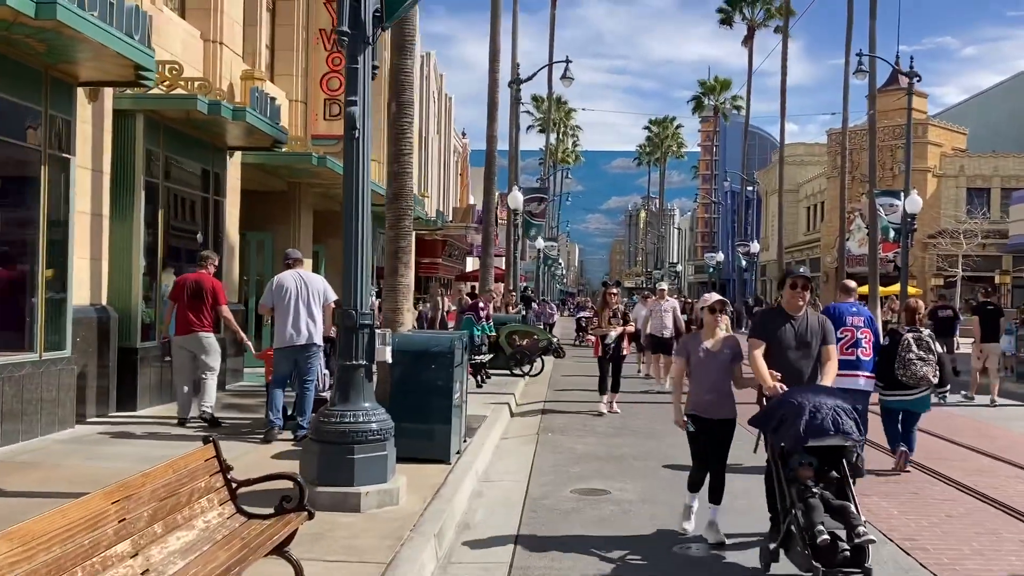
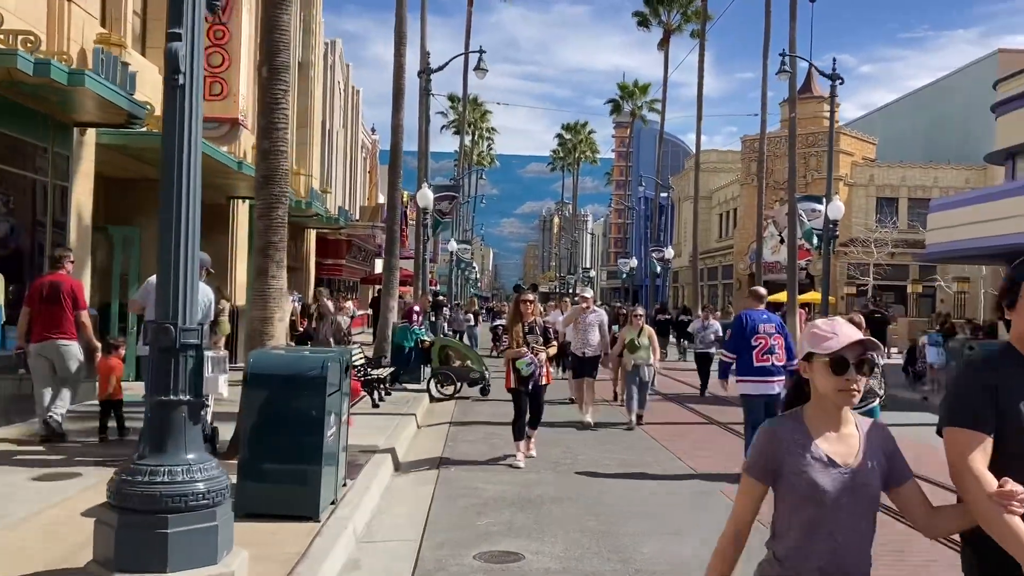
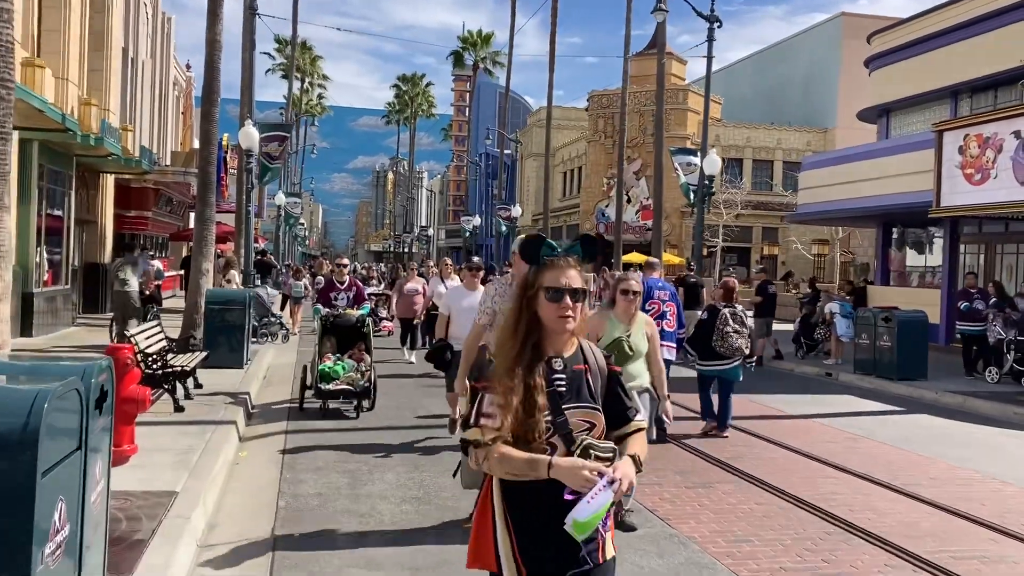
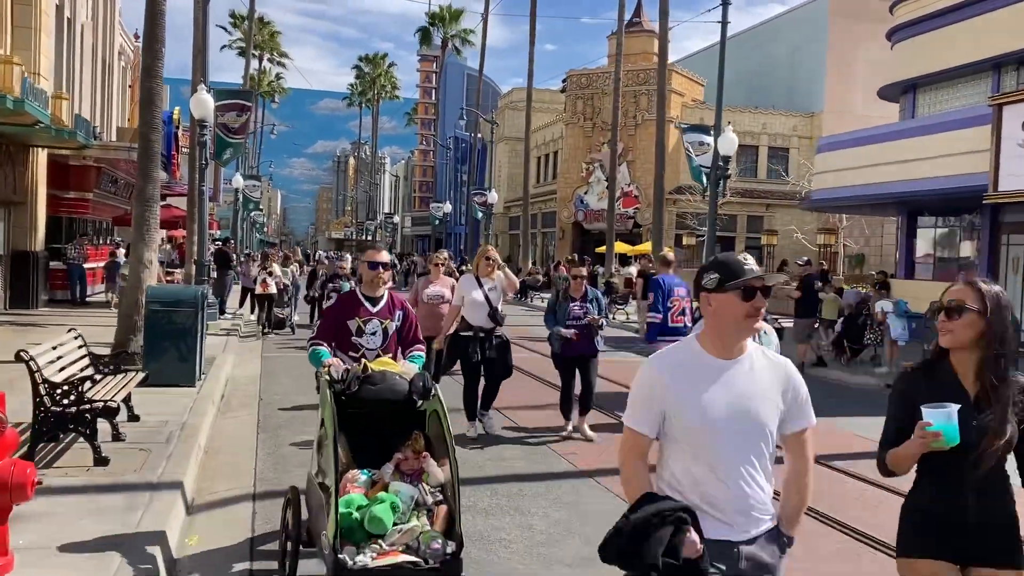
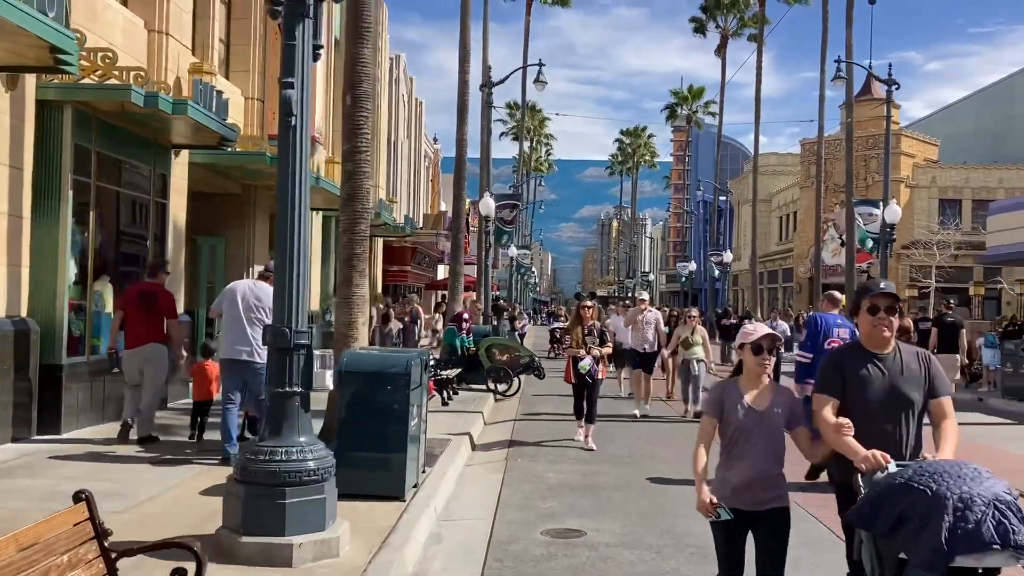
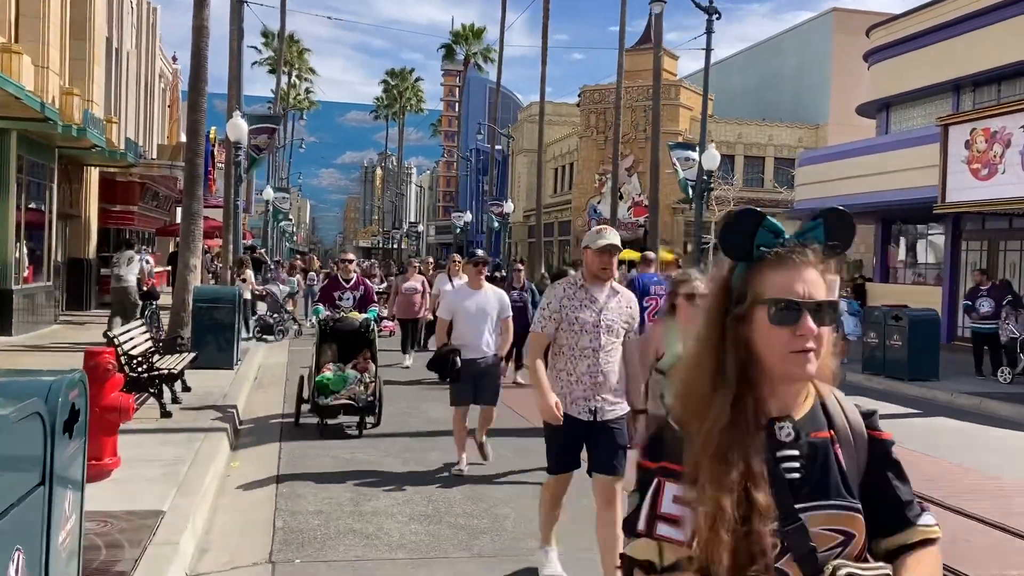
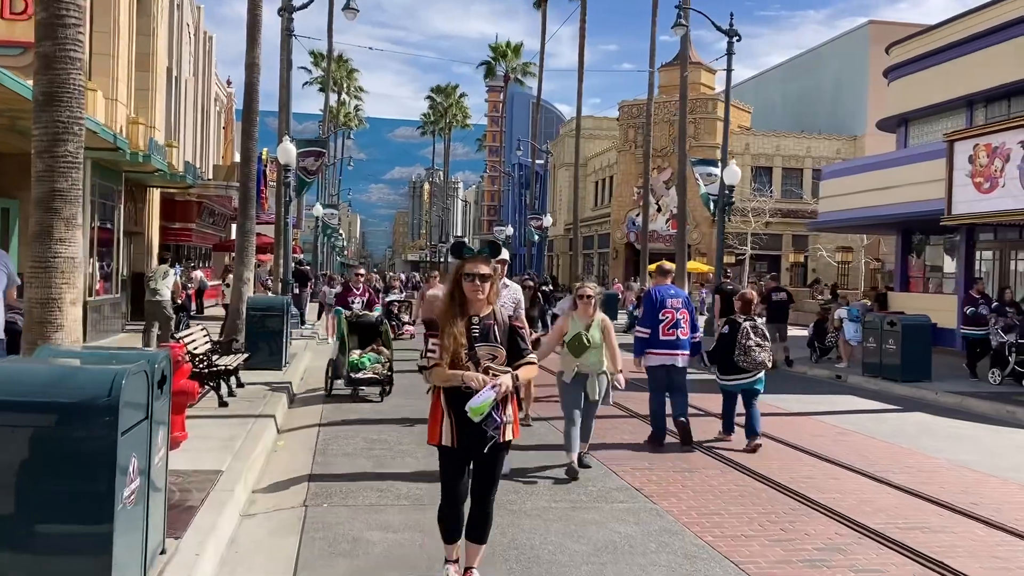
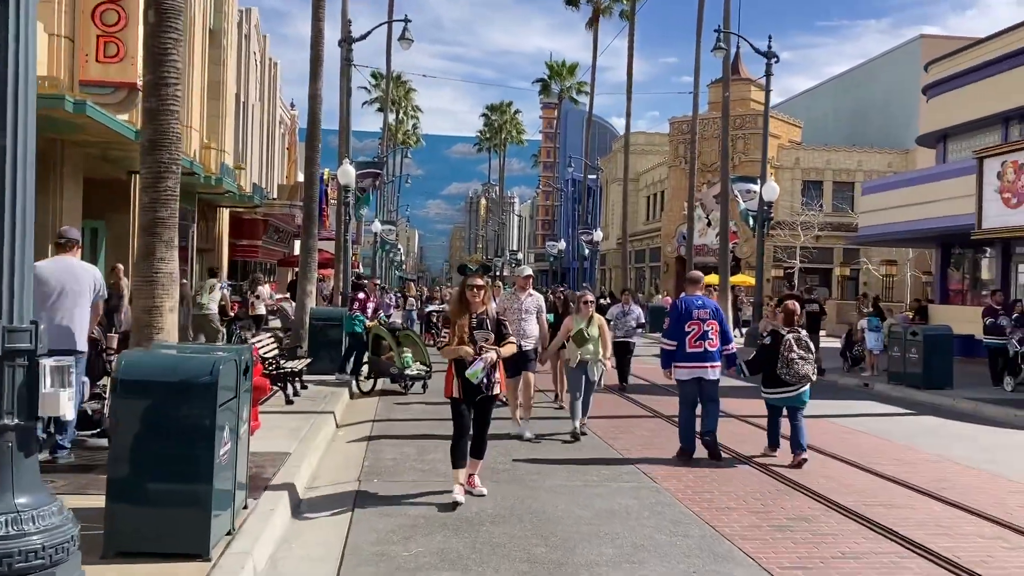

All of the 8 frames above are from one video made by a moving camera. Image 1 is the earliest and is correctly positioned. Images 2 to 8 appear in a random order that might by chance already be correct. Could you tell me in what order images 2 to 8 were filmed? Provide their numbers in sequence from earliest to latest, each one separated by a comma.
5, 2, 8, 7, 3, 6, 4
